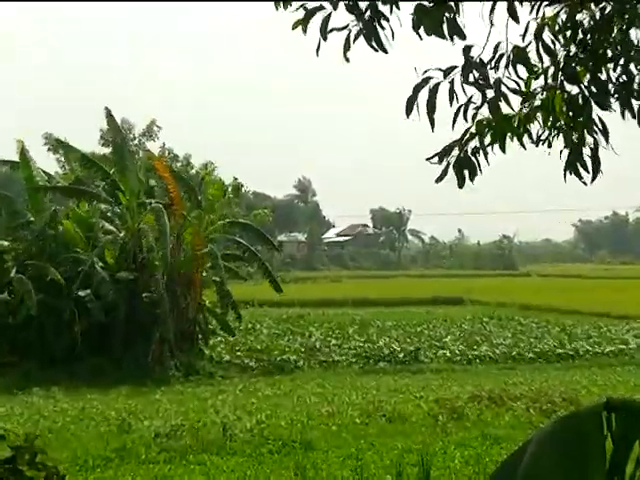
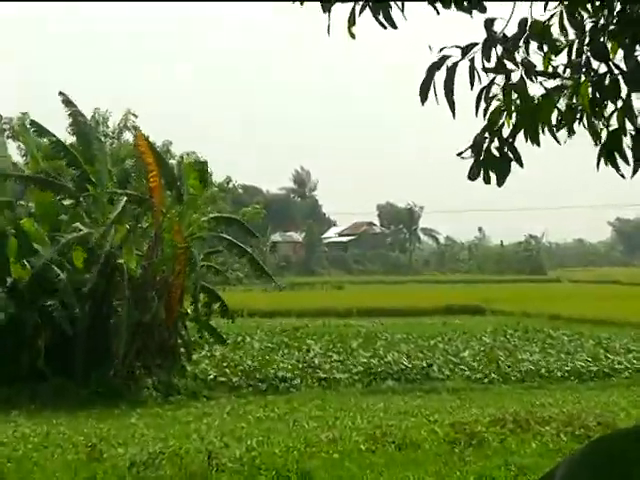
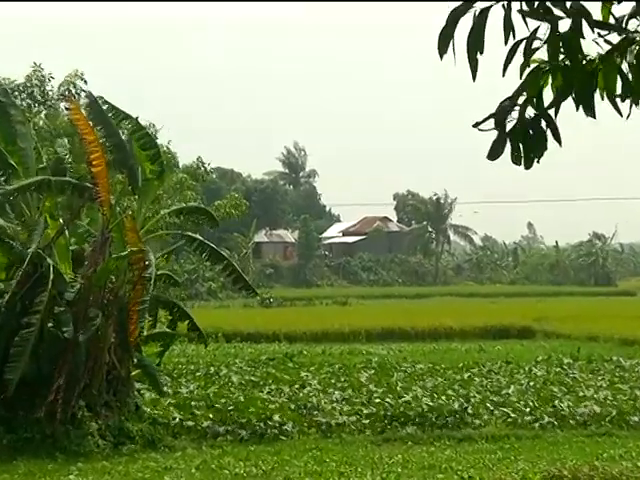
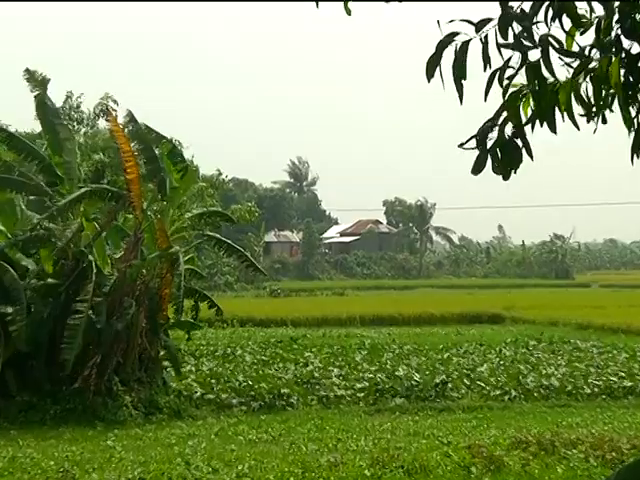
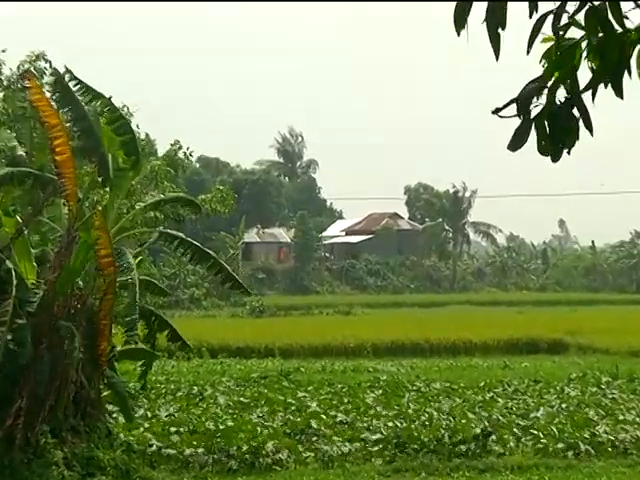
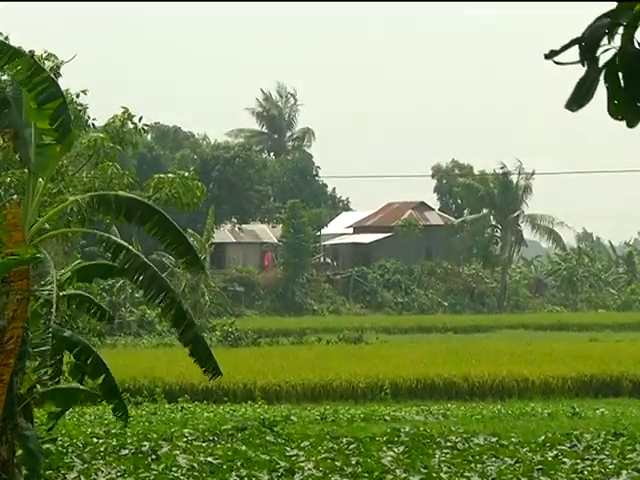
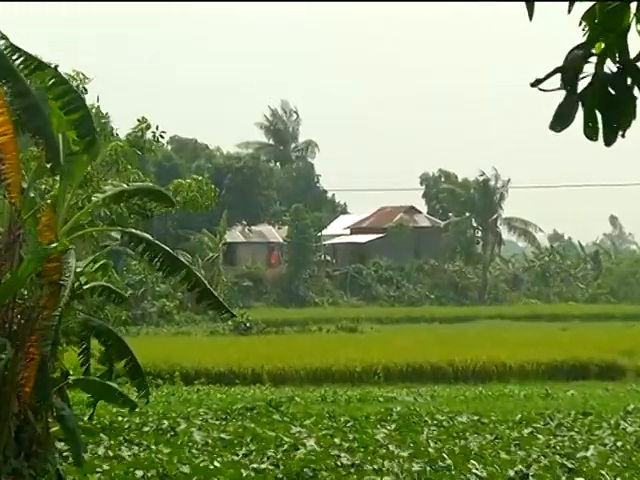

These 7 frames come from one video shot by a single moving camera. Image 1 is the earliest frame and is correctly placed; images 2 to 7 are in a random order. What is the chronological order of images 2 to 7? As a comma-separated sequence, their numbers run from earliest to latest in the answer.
2, 4, 3, 5, 7, 6
